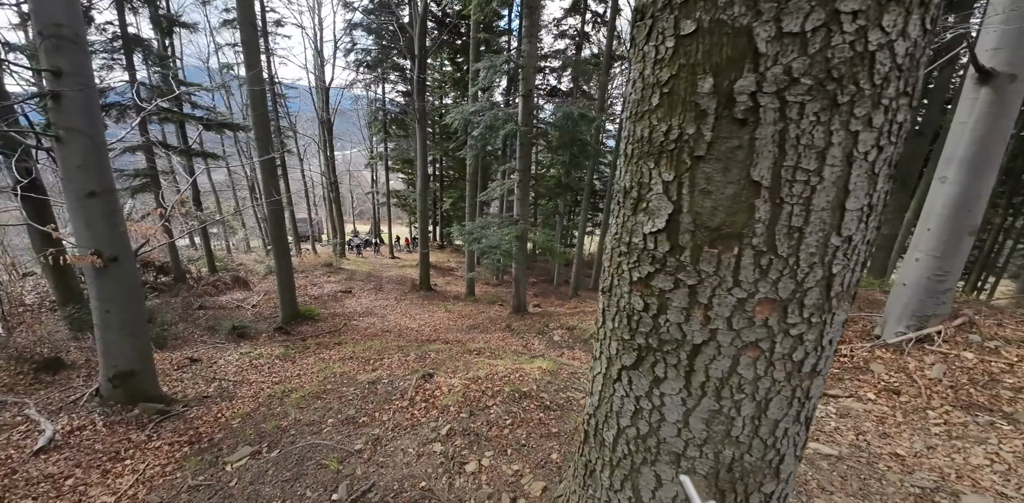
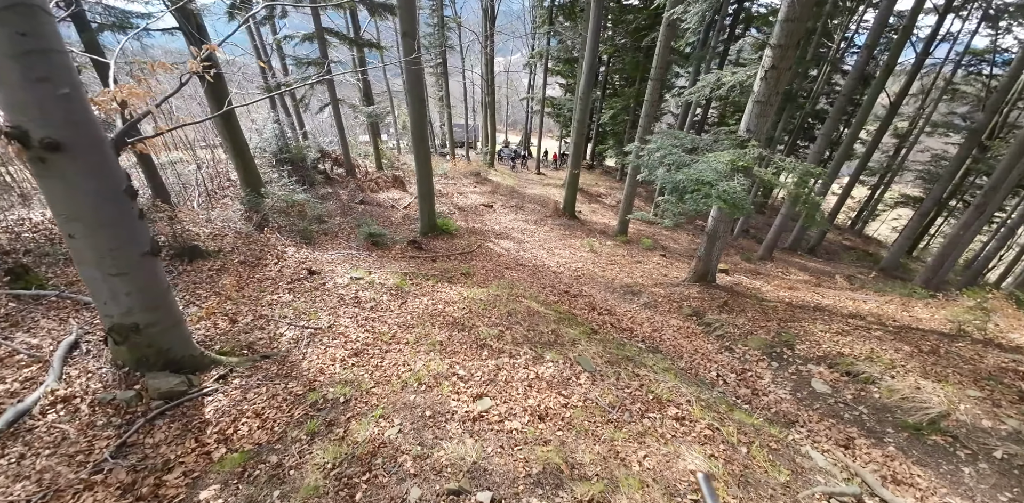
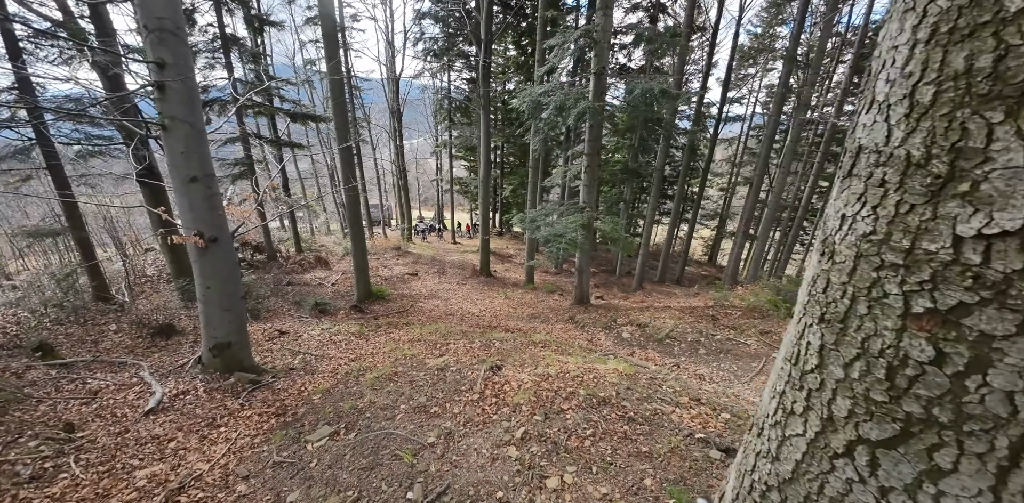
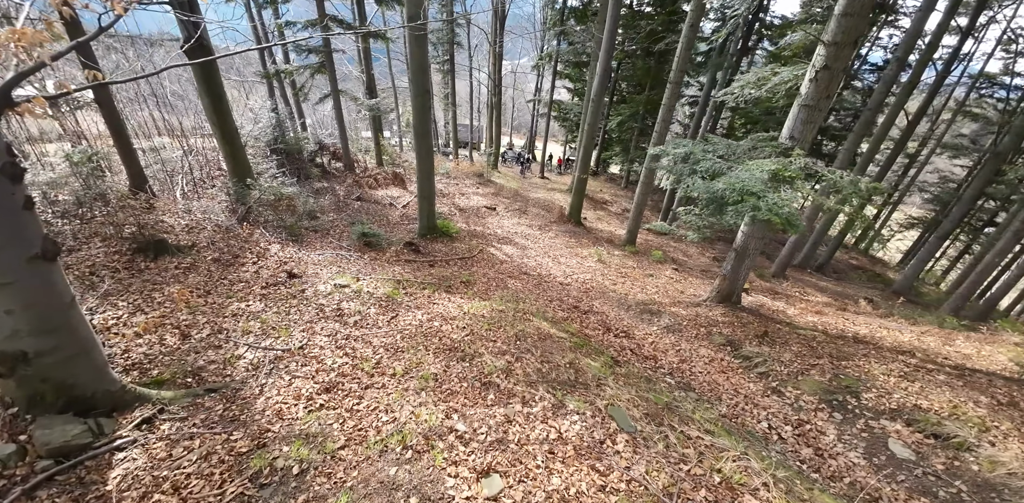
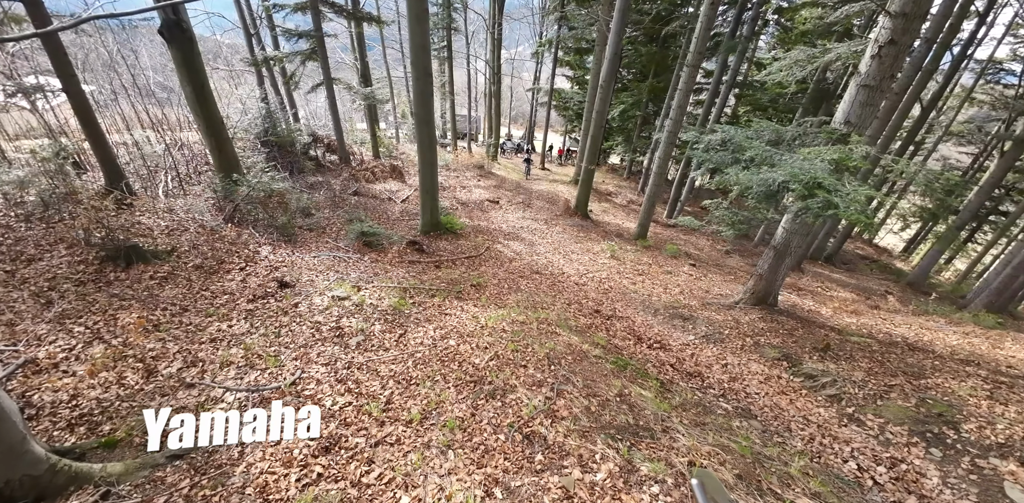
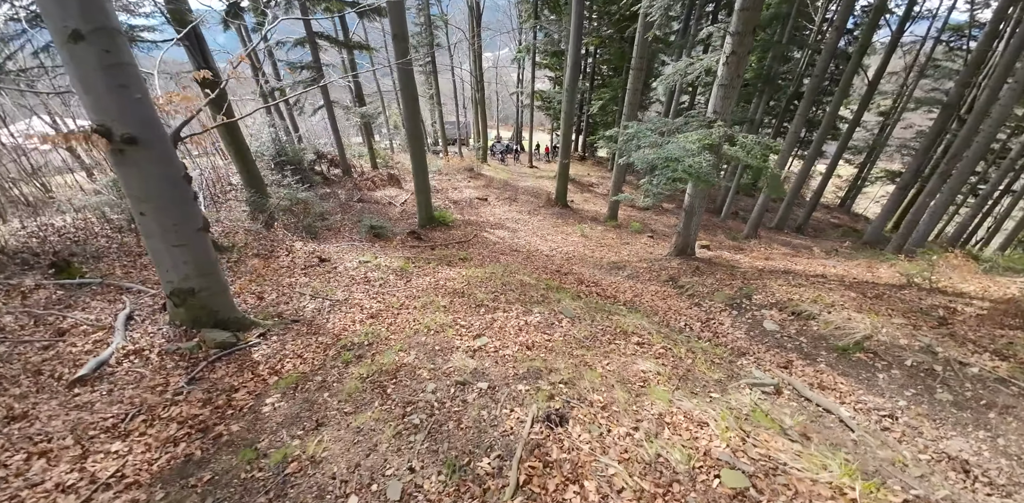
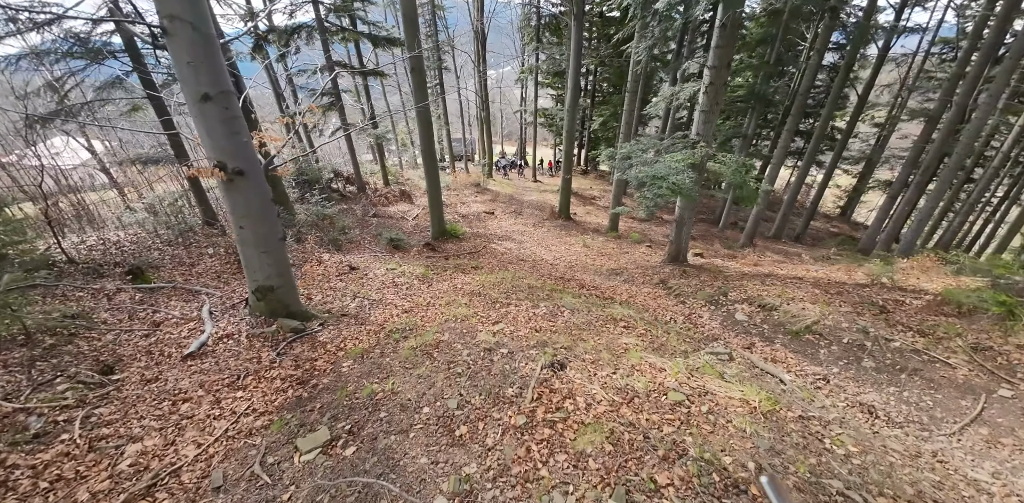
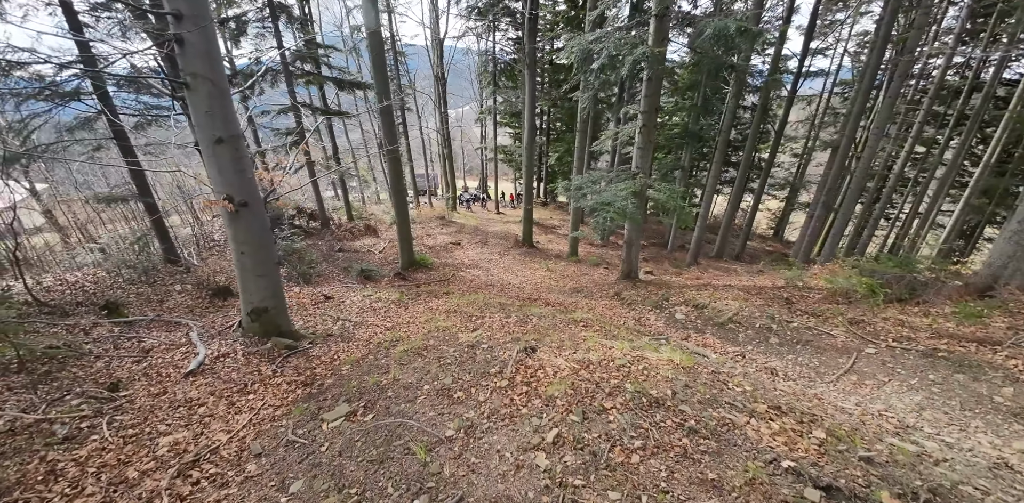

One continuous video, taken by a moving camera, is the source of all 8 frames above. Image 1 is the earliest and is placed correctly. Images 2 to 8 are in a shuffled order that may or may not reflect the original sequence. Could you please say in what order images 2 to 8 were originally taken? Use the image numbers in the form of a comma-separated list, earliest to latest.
3, 8, 7, 6, 2, 4, 5
